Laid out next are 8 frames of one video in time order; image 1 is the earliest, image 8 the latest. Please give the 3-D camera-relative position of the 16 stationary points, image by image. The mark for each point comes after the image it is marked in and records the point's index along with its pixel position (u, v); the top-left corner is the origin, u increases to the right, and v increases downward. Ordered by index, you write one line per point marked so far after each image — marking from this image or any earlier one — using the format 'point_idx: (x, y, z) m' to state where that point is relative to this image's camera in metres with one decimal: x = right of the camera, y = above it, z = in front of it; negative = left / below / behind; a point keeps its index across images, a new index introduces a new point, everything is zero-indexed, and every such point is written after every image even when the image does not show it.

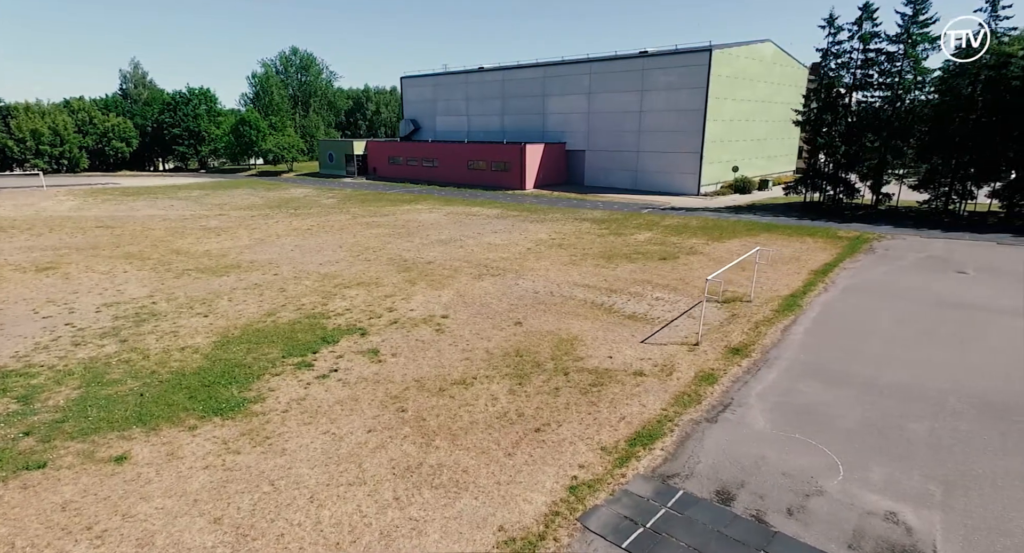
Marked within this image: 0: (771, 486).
0: (+2.8, -2.3, +6.6) m
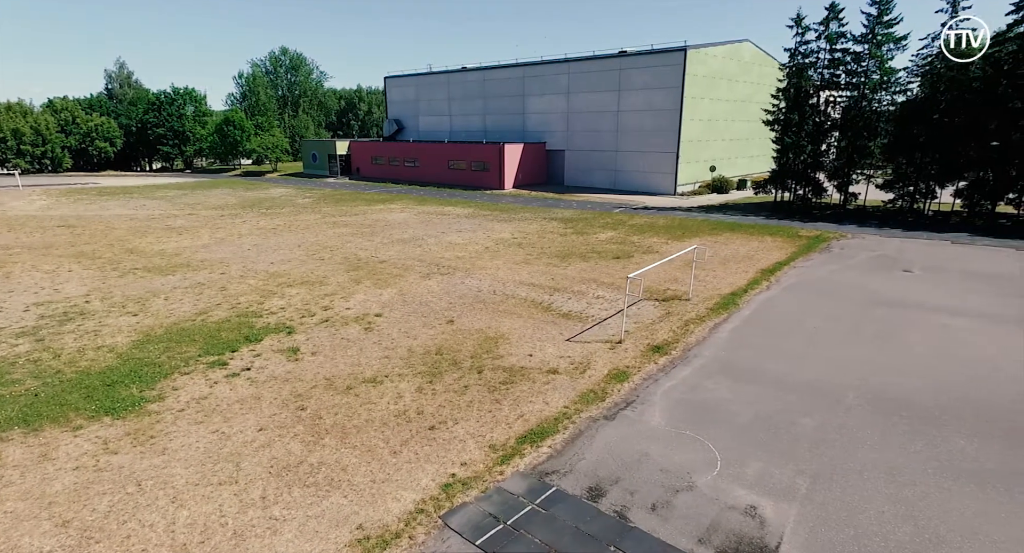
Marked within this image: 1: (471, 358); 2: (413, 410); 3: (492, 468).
0: (+1.4, -2.2, +6.6) m
1: (-0.7, -1.4, +10.4) m
2: (-1.4, -1.9, +8.3) m
3: (-0.2, -2.2, +6.8) m
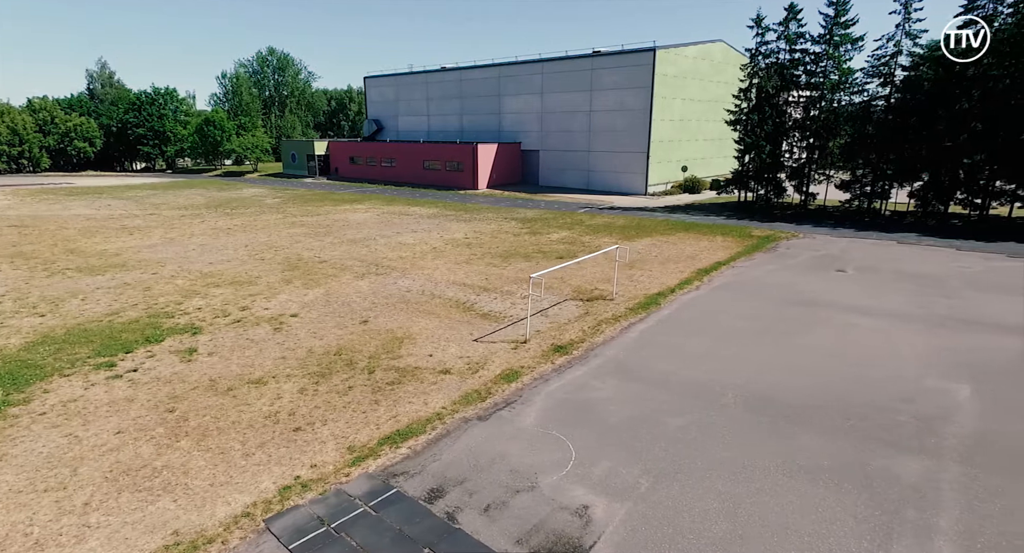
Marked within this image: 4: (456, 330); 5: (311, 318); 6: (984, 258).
0: (-0.3, -2.2, +6.5) m
1: (-2.5, -1.4, +10.2) m
2: (-3.1, -1.8, +8.2) m
3: (-1.9, -2.2, +6.7) m
4: (-1.1, -1.1, +12.1) m
5: (-4.3, -0.9, +12.8) m
6: (+14.0, +0.5, +17.9) m
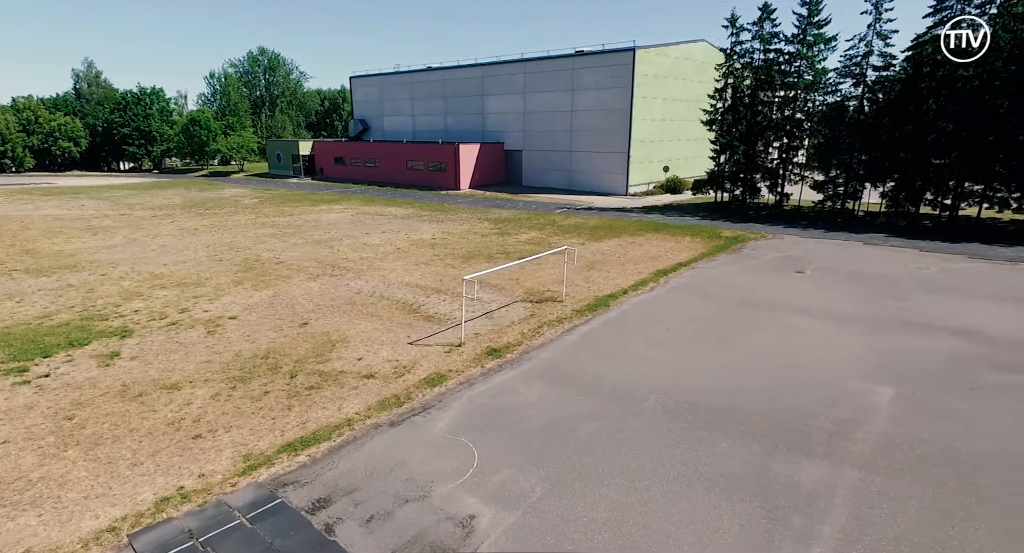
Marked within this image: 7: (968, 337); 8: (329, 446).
0: (-1.4, -2.2, +6.2) m
1: (-3.6, -1.4, +10.0) m
2: (-4.2, -1.9, +7.9) m
3: (-3.0, -2.2, +6.4) m
4: (-2.3, -1.1, +11.8) m
5: (-5.5, -0.9, +12.5) m
6: (+12.8, +0.5, +17.8) m
7: (+7.6, -1.1, +10.3) m
8: (-2.2, -2.0, +7.2) m
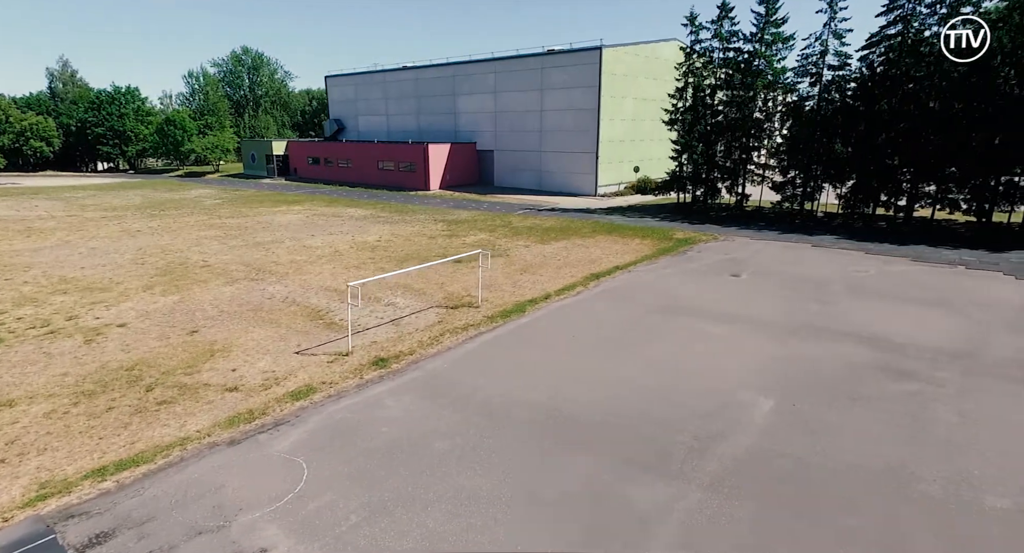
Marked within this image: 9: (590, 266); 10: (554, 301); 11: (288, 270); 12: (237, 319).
0: (-3.2, -2.3, +5.6) m
1: (-5.5, -1.5, +9.3) m
2: (-6.0, -2.0, +7.2) m
3: (-4.8, -2.3, +5.8) m
4: (-4.2, -1.2, +11.2) m
5: (-7.4, -1.0, +11.8) m
6: (+10.8, +0.5, +17.4) m
7: (+5.8, -1.2, +9.8) m
8: (-4.0, -2.1, +6.6) m
9: (+2.4, +0.3, +18.1) m
10: (+1.0, -0.6, +13.9) m
11: (-6.7, +0.2, +17.9) m
12: (-5.8, -0.9, +12.5) m
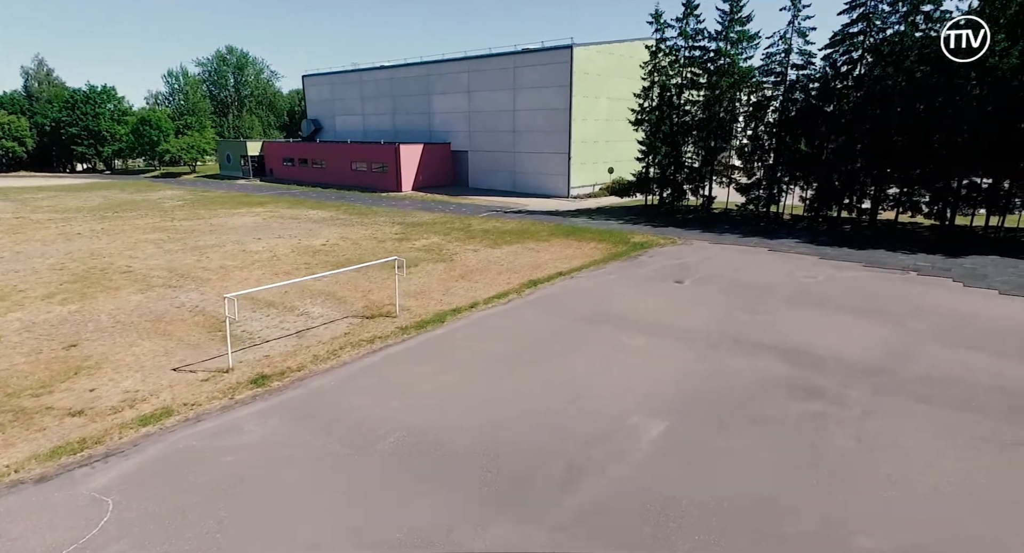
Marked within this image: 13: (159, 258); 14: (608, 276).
0: (-4.7, -2.5, +4.7) m
1: (-7.1, -1.7, +8.3) m
2: (-7.6, -2.1, +6.2) m
3: (-6.4, -2.4, +4.8) m
4: (-5.8, -1.3, +10.2) m
5: (-9.0, -1.2, +10.8) m
6: (+9.0, +0.3, +16.7) m
7: (+4.2, -1.3, +9.1) m
8: (-5.6, -2.3, +5.6) m
9: (+0.6, +0.2, +17.3) m
10: (-0.7, -0.7, +13.1) m
11: (-8.4, 0.0, +16.9) m
12: (-7.4, -1.1, +11.6) m
13: (-11.8, +0.6, +19.8) m
14: (+2.7, 0.0, +16.3) m
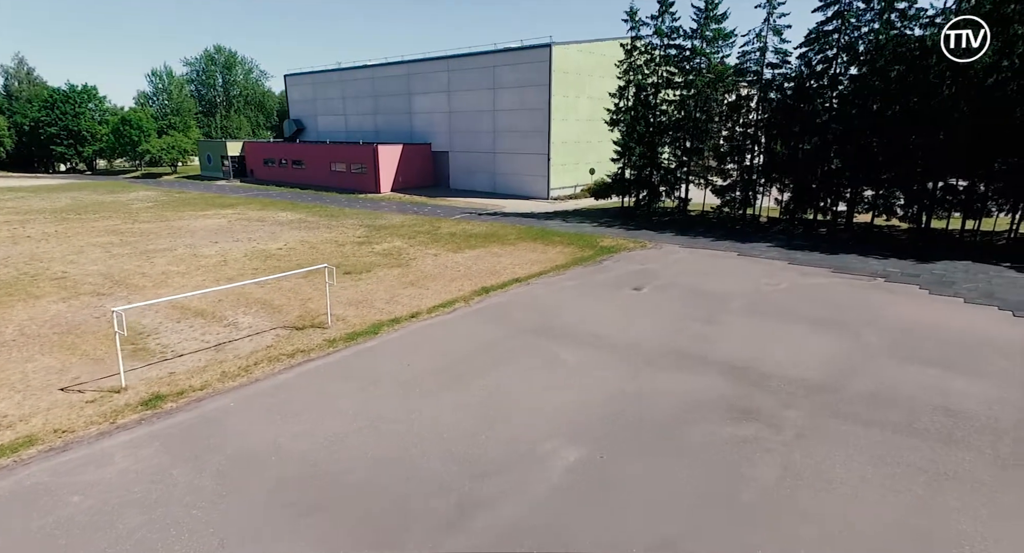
0: (-5.8, -2.6, +3.8) m
1: (-8.2, -1.8, +7.5) m
2: (-8.7, -2.2, +5.4) m
3: (-7.4, -2.5, +4.0) m
4: (-7.0, -1.5, +9.4) m
5: (-10.2, -1.3, +9.9) m
6: (+7.8, +0.1, +16.1) m
7: (+3.0, -1.4, +8.3) m
8: (-6.6, -2.4, +4.8) m
9: (-0.6, 0.0, +16.5) m
10: (-1.9, -0.9, +12.3) m
11: (-9.7, -0.1, +16.0) m
12: (-8.6, -1.2, +10.7) m
13: (-13.0, +0.4, +18.9) m
14: (+1.4, -0.2, +15.5) m
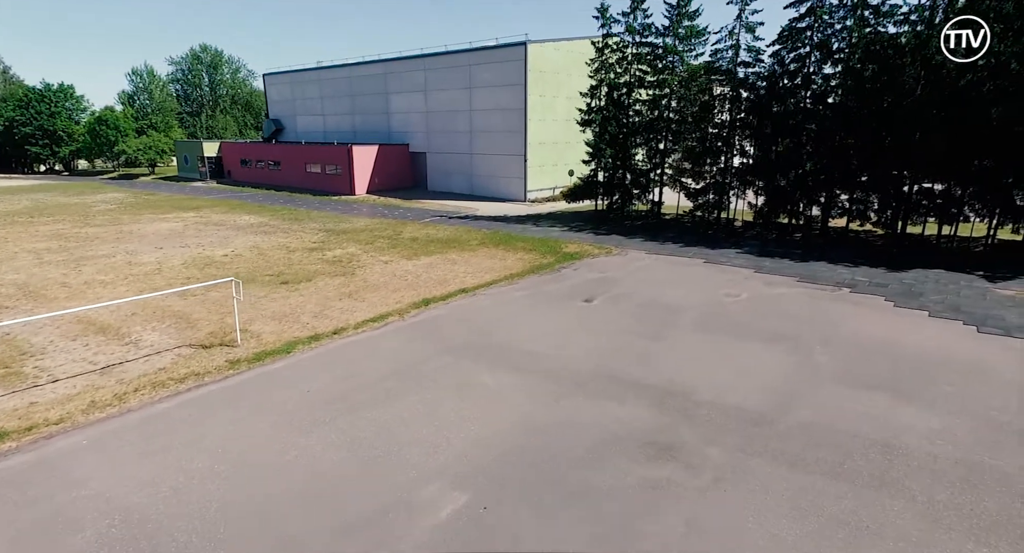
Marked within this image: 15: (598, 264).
0: (-6.9, -2.8, +2.7) m
1: (-9.4, -2.0, +6.3) m
2: (-9.9, -2.5, +4.2) m
3: (-8.6, -2.8, +2.8) m
4: (-8.2, -1.7, +8.2) m
5: (-11.4, -1.6, +8.7) m
6: (+6.4, -0.1, +15.1) m
7: (+1.8, -1.7, +7.3) m
8: (-7.8, -2.6, +3.6) m
9: (-2.0, -0.3, +15.5) m
10: (-3.2, -1.1, +11.2) m
11: (-11.0, -0.4, +14.8) m
12: (-9.9, -1.4, +9.5) m
13: (-14.4, +0.2, +17.7) m
14: (+0.1, -0.4, +14.5) m
15: (+2.6, +0.4, +18.5) m
